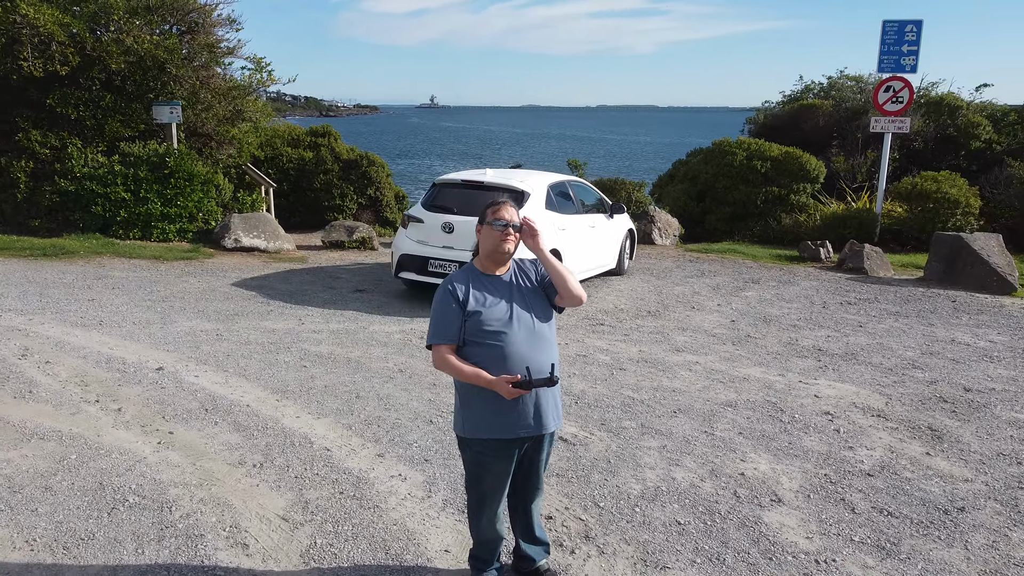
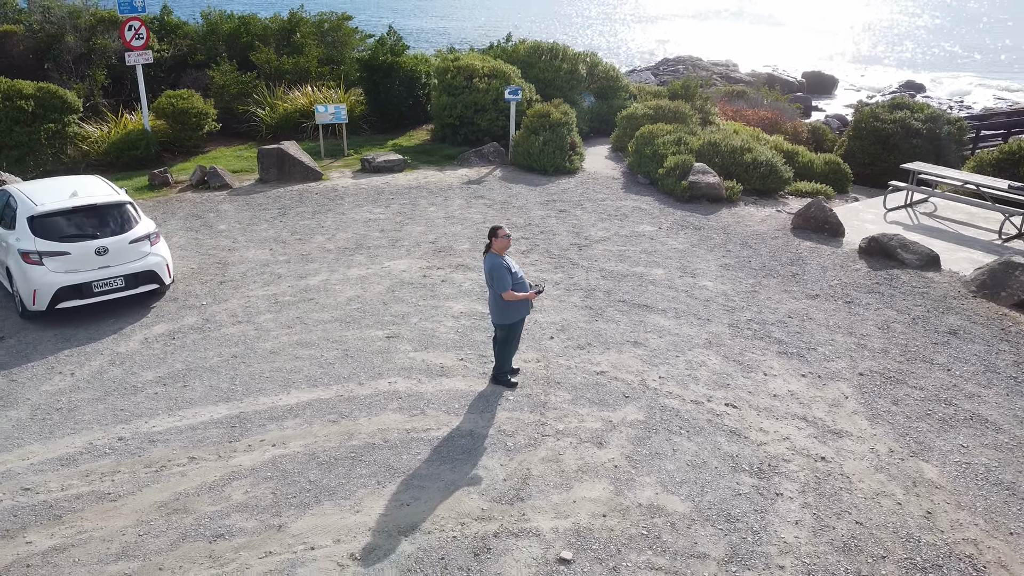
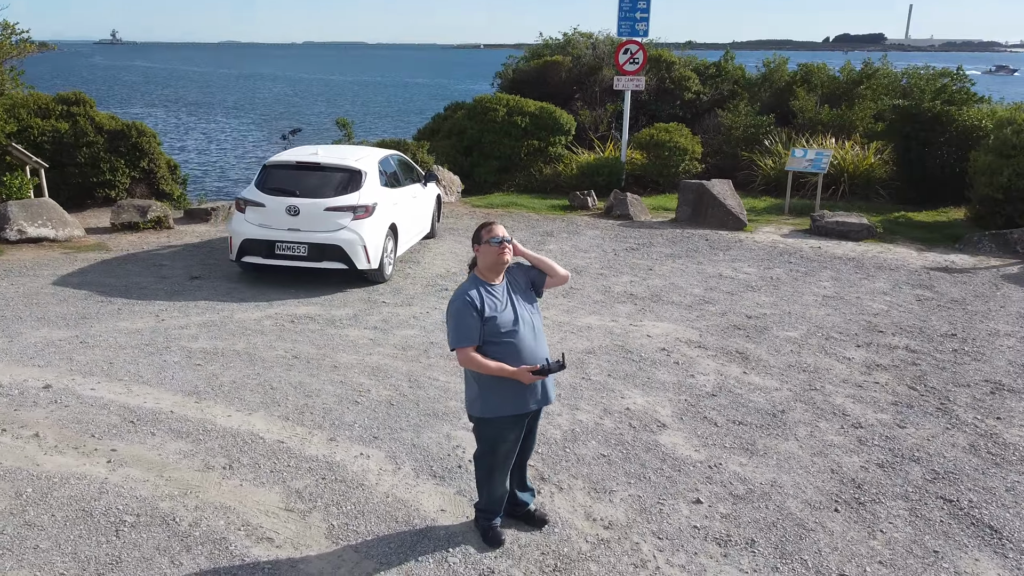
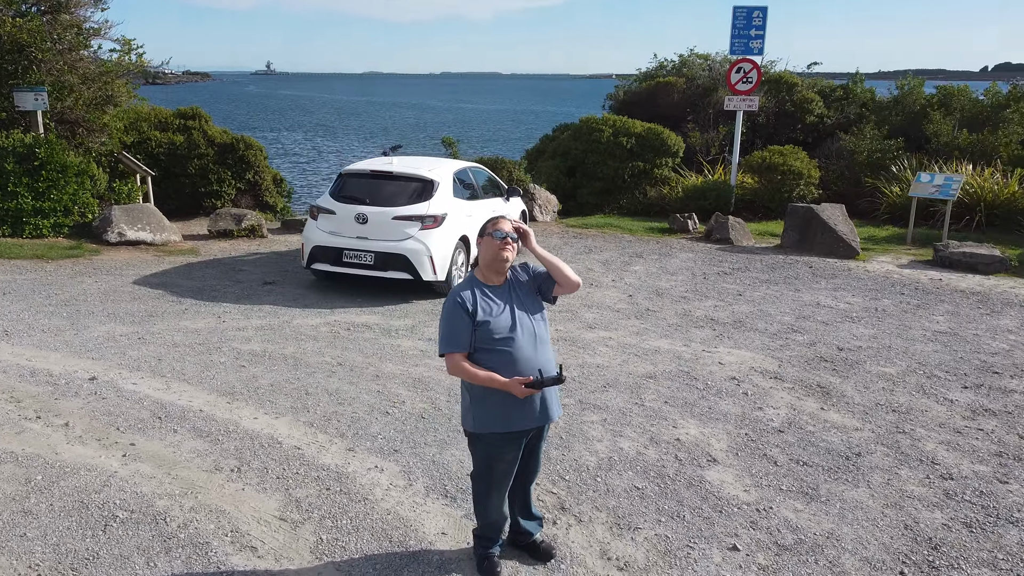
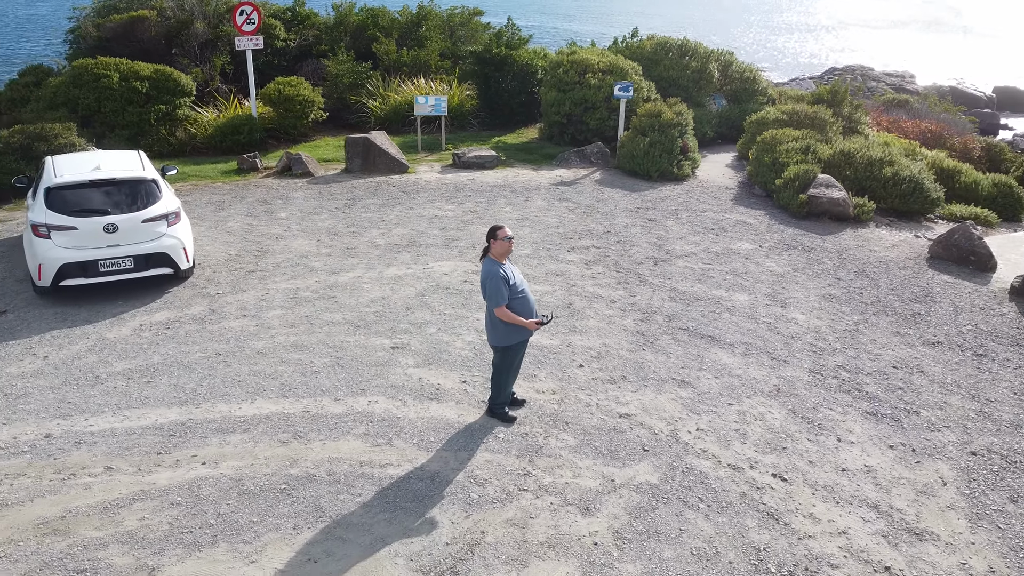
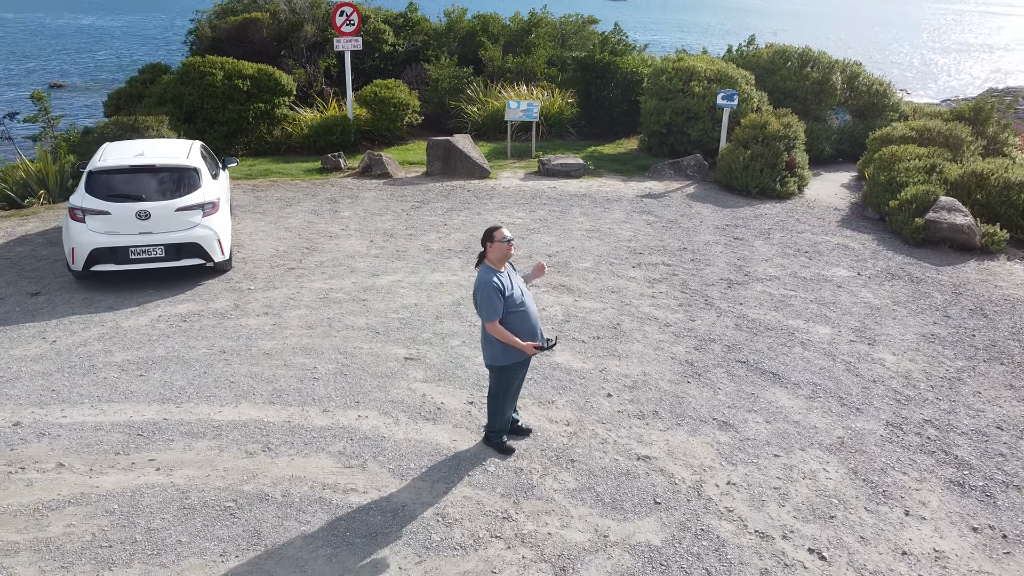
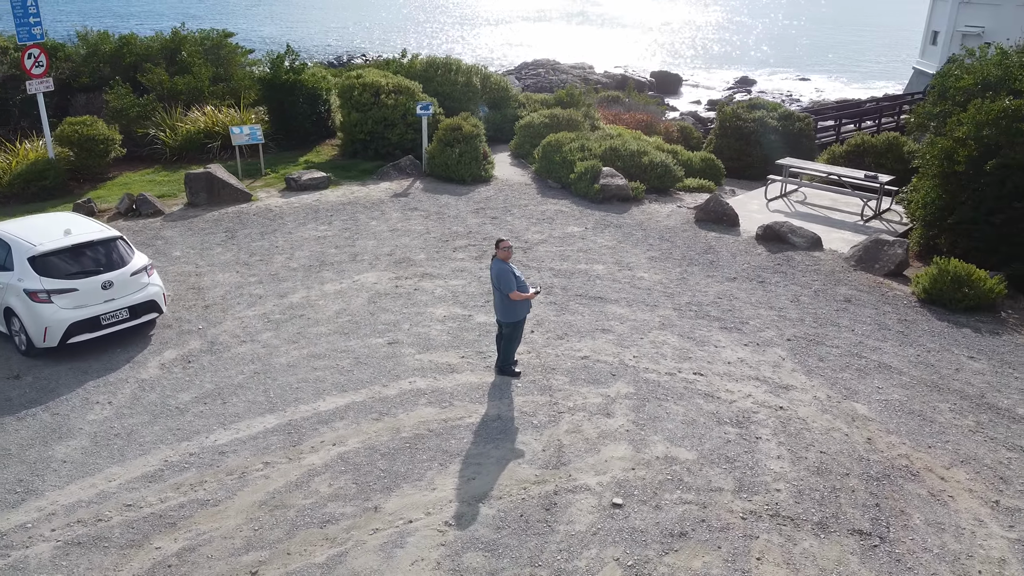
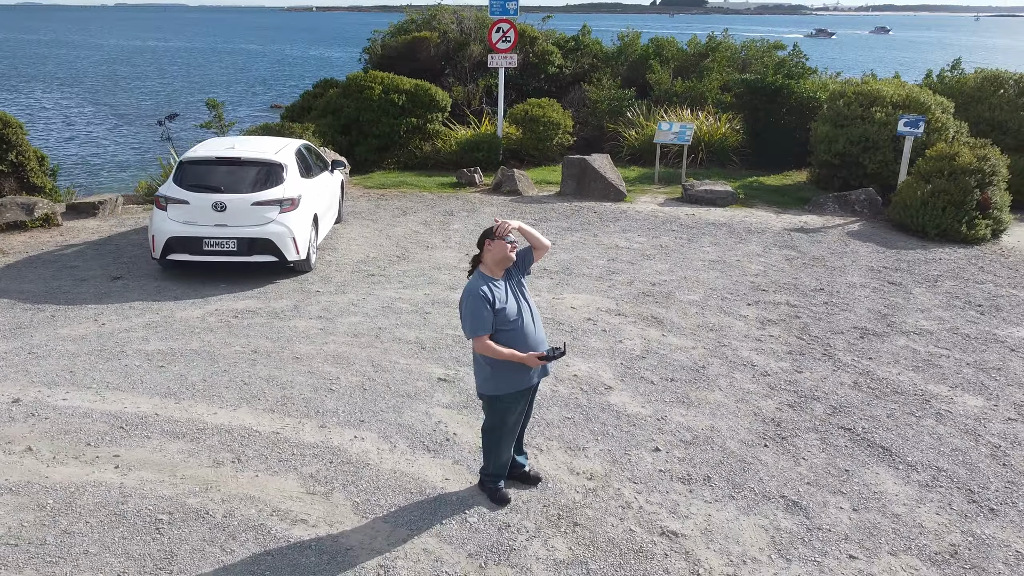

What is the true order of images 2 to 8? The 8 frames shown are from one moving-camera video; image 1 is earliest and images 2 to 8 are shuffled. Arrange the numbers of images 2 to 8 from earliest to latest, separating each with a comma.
4, 3, 8, 6, 5, 2, 7
